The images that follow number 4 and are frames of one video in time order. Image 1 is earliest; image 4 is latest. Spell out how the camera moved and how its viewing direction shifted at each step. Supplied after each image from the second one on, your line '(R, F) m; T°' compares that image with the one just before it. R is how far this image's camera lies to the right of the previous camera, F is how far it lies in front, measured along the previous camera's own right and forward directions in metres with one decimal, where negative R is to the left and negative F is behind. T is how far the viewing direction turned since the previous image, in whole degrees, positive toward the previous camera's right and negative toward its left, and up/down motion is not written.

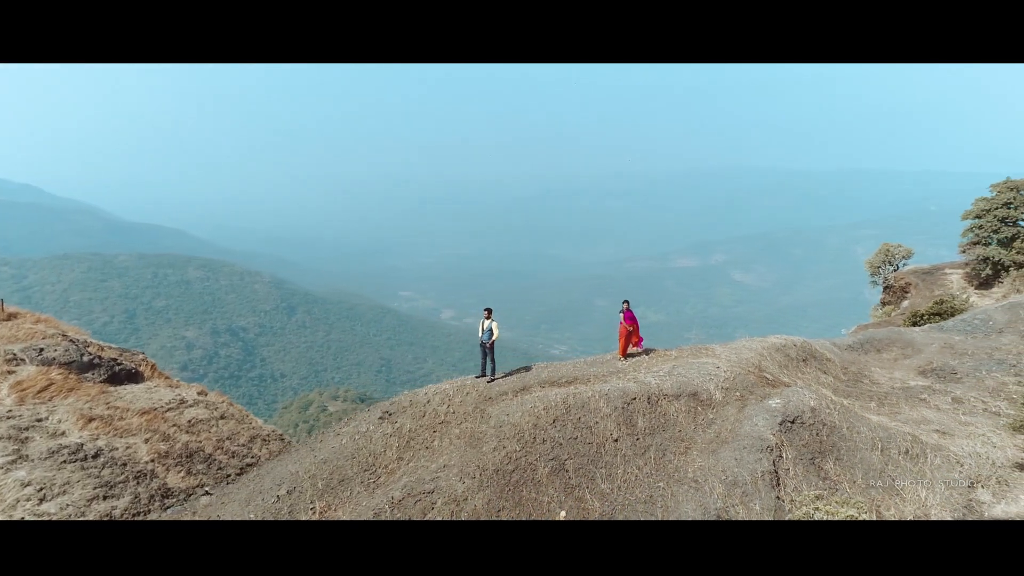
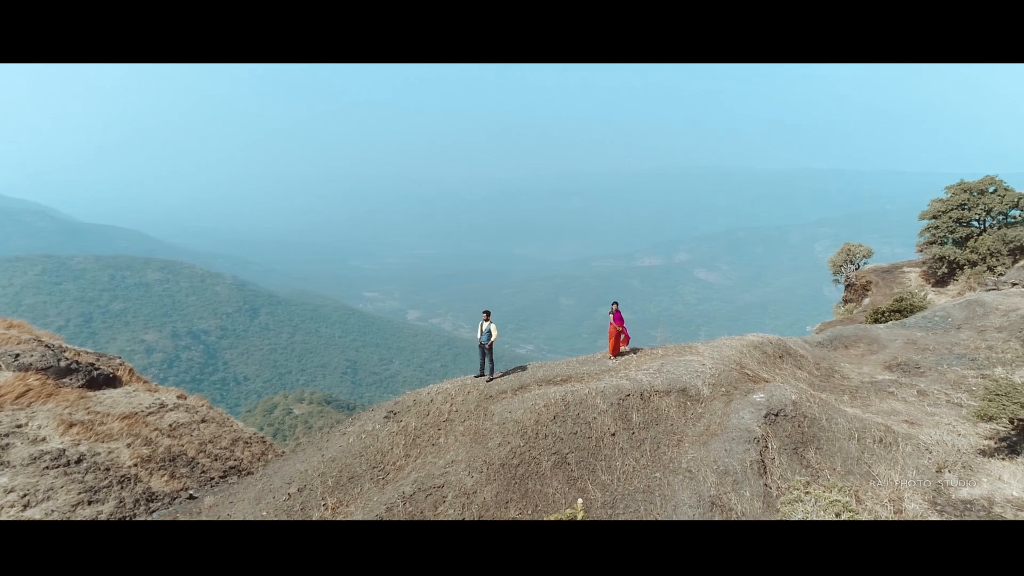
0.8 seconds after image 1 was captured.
(-0.6, -0.5) m; +3°
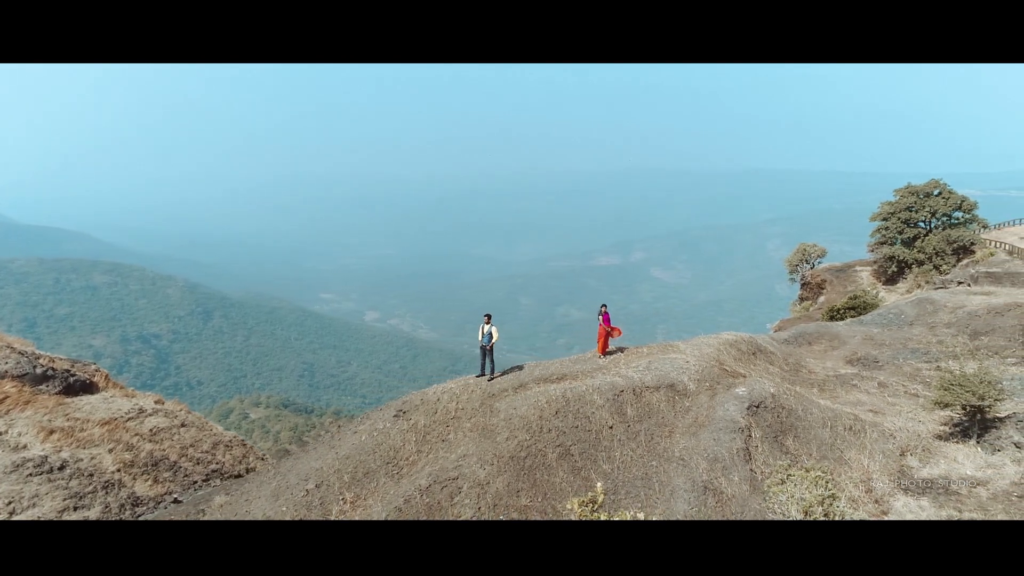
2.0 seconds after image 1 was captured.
(-0.8, -0.7) m; +3°
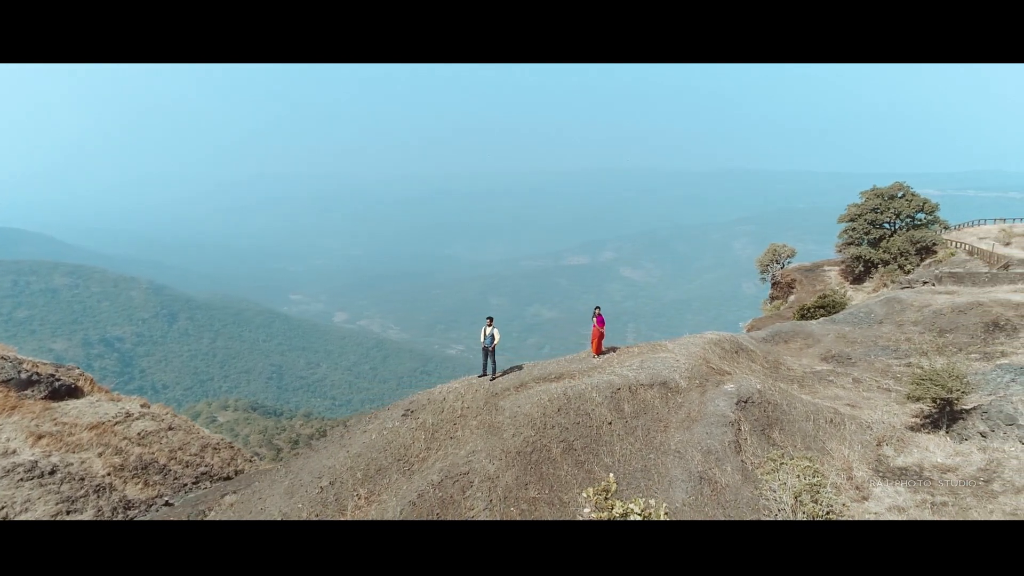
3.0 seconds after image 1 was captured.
(-0.6, -0.6) m; +2°
